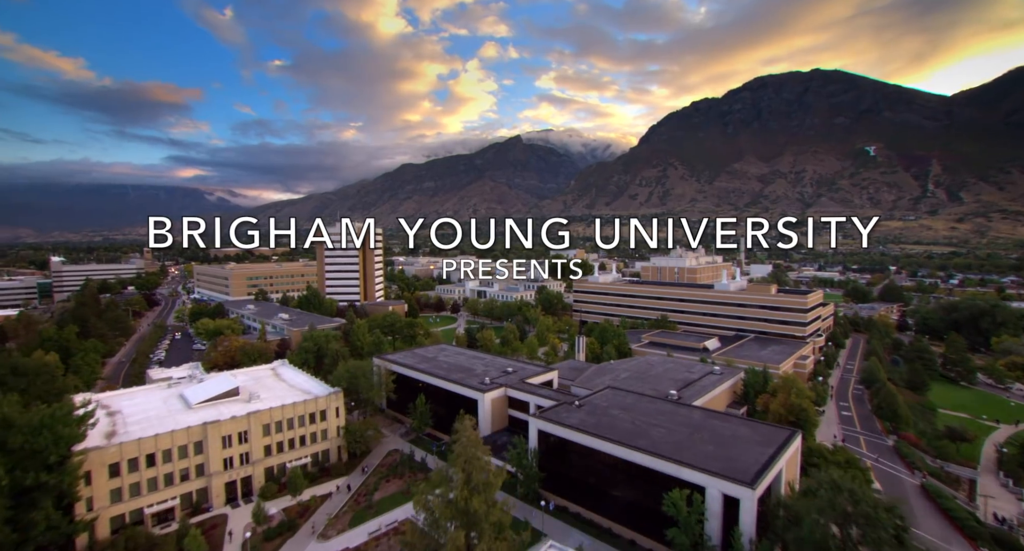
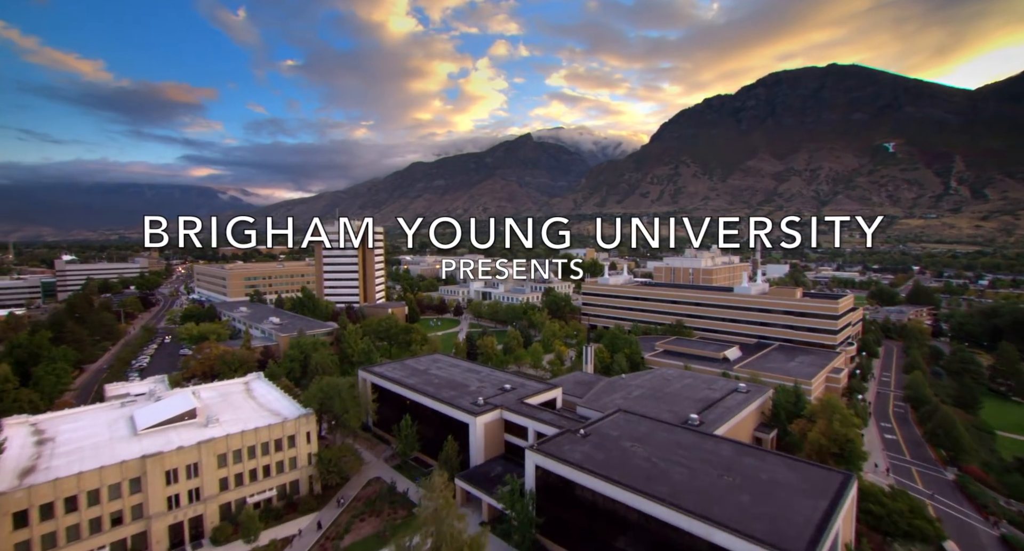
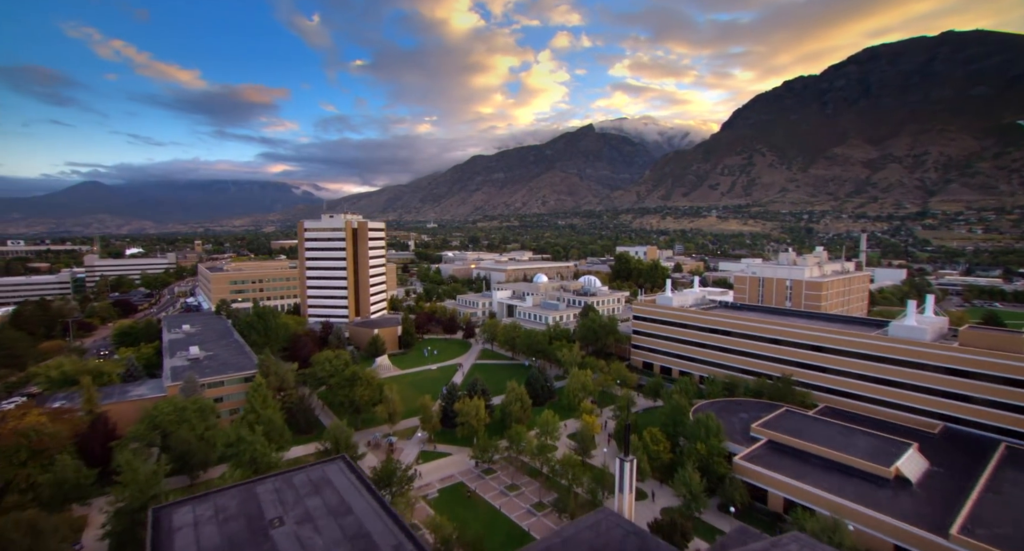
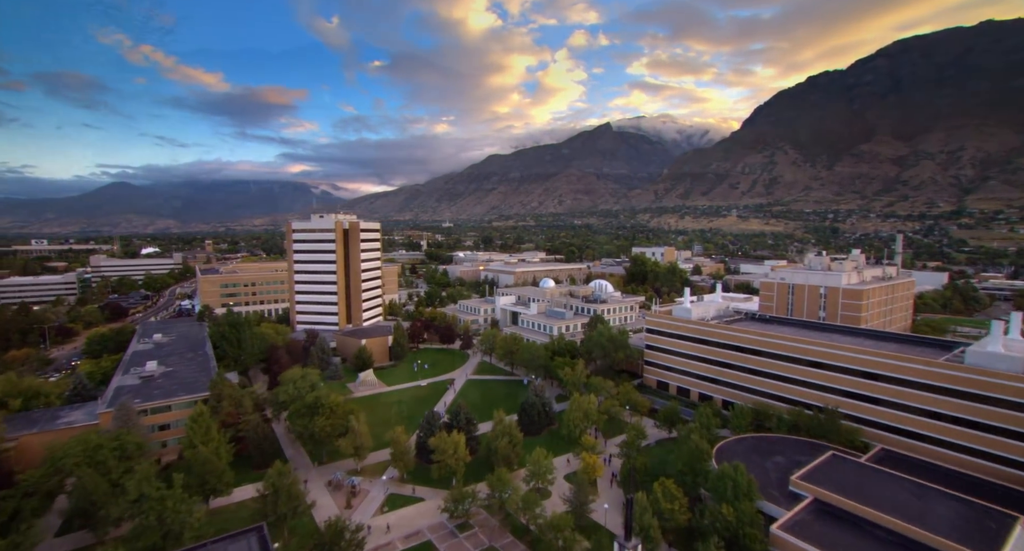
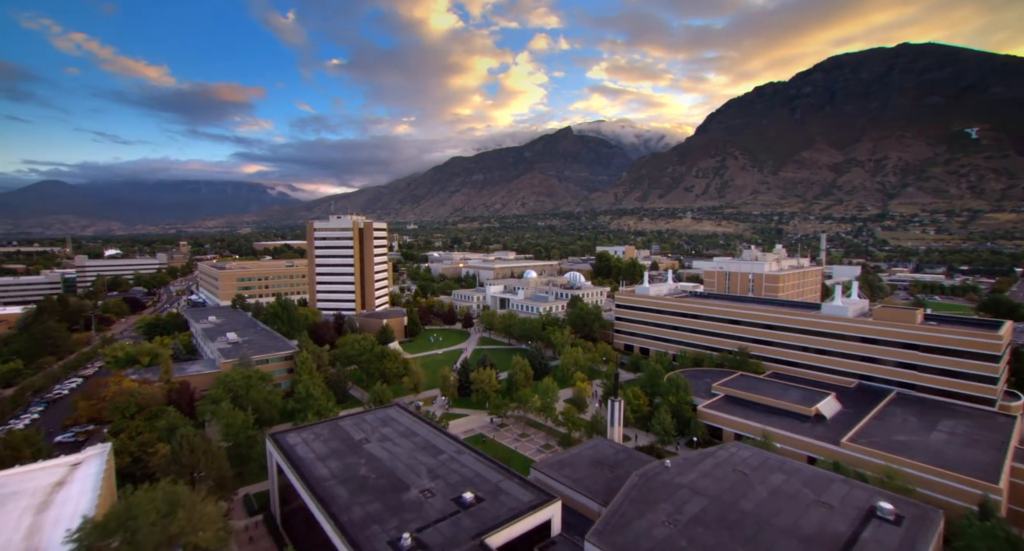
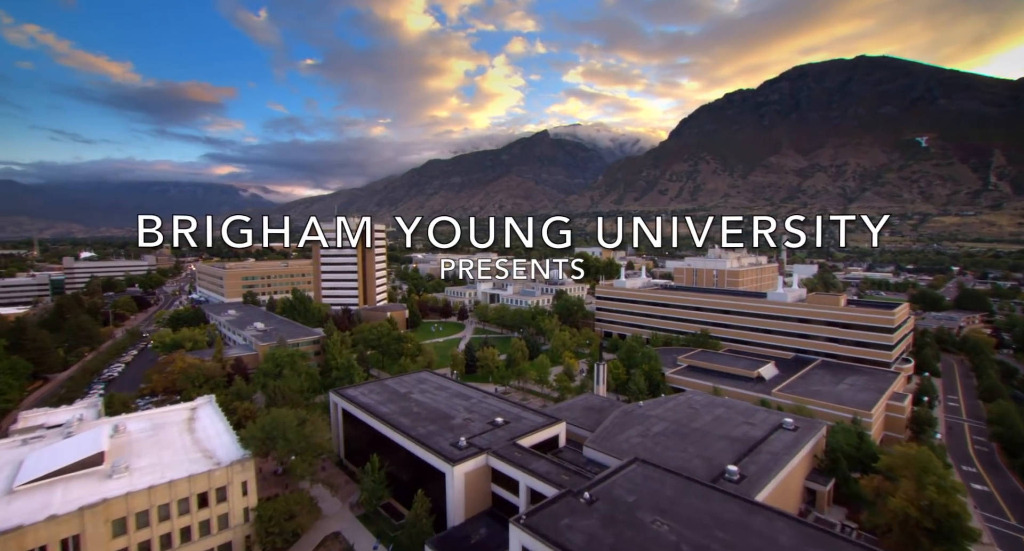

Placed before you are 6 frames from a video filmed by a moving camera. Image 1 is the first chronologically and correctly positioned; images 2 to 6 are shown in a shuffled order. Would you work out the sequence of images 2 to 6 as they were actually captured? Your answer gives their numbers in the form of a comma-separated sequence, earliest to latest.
2, 6, 5, 3, 4
